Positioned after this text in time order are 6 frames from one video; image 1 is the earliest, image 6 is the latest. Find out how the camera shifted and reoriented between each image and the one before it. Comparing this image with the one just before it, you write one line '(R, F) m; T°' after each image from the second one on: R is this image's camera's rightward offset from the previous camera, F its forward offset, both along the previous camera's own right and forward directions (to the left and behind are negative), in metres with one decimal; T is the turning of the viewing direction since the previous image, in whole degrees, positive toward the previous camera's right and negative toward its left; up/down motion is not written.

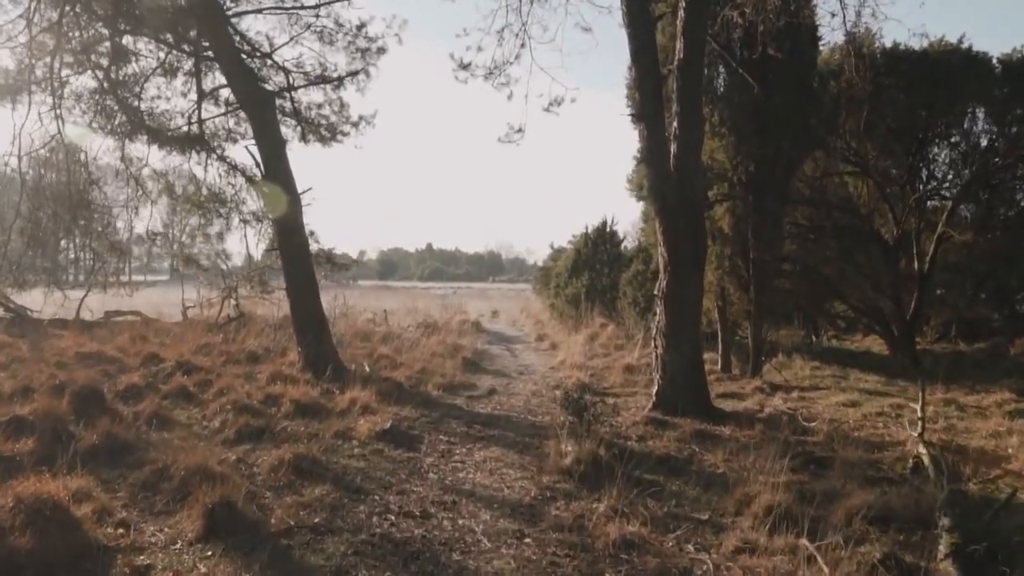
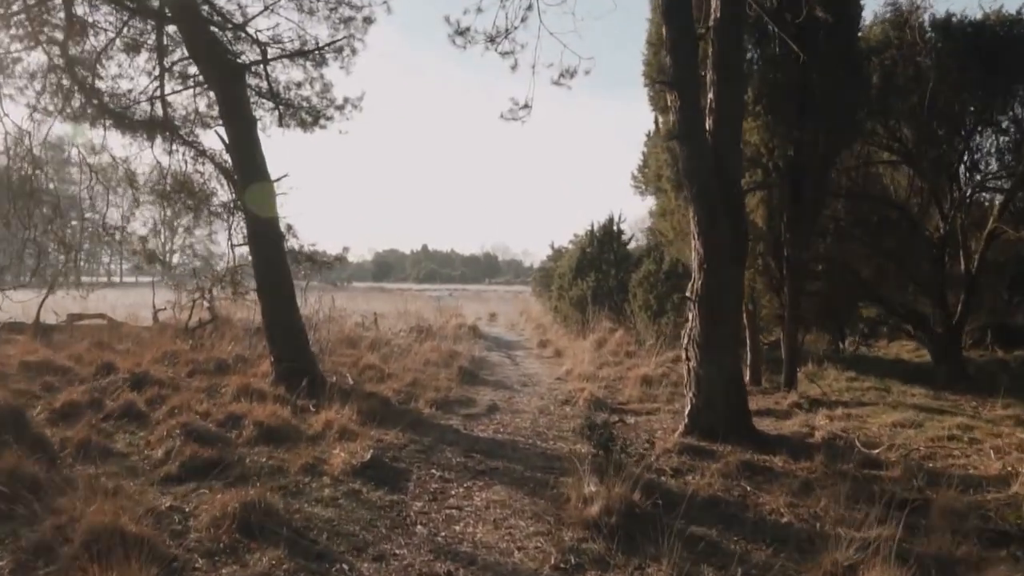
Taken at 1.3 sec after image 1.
(-0.1, +1.3) m; 0°
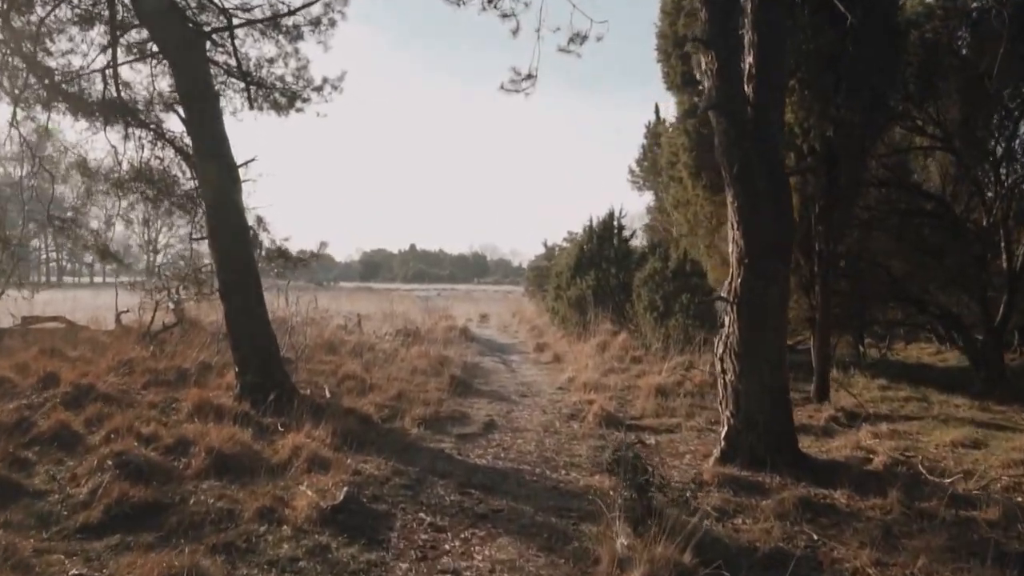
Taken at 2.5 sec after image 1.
(-0.1, +1.1) m; +1°
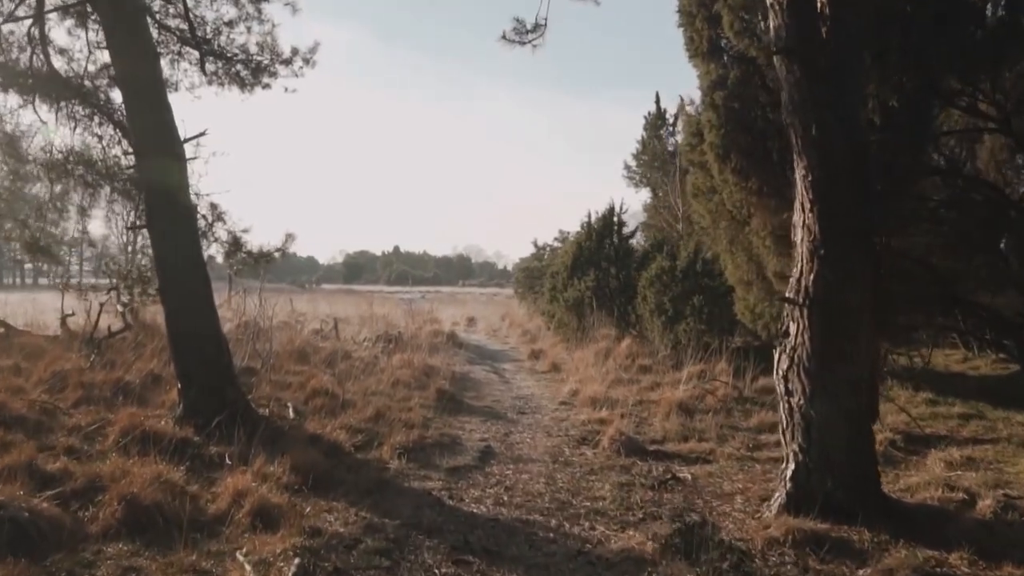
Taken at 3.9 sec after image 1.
(-0.1, +1.3) m; +1°
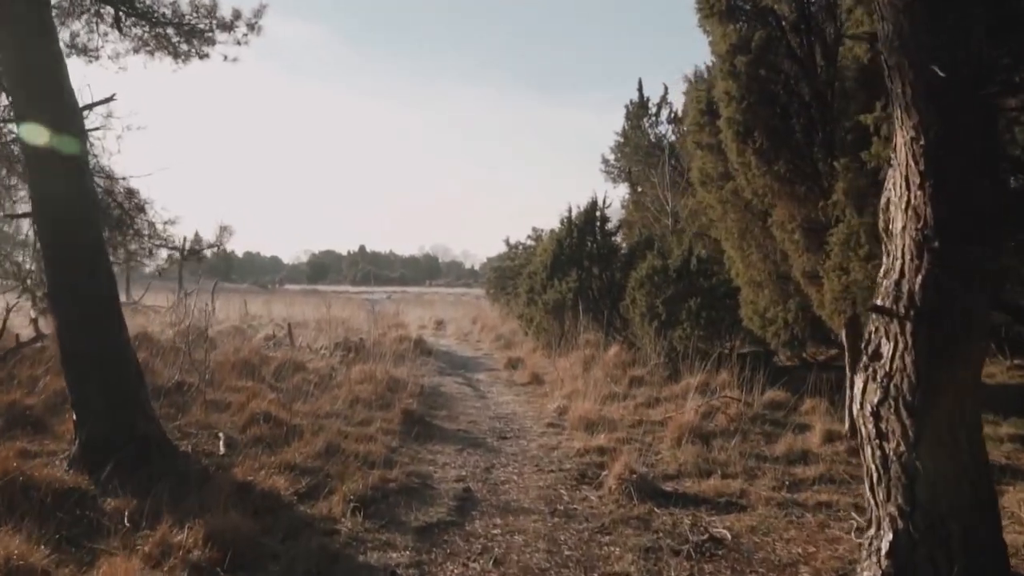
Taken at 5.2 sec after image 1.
(-0.1, +1.3) m; +2°
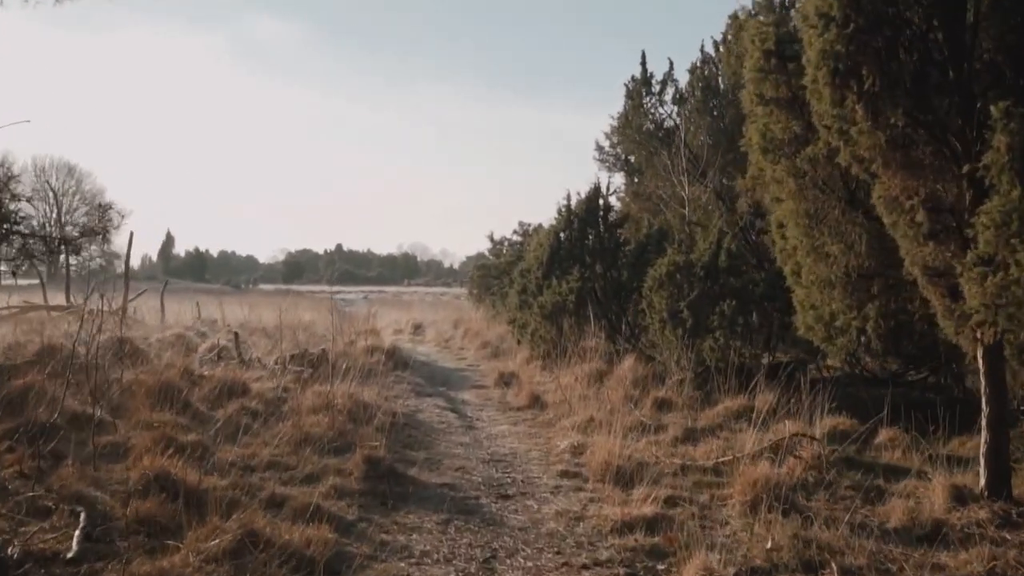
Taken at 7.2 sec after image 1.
(-0.1, +2.0) m; +1°
